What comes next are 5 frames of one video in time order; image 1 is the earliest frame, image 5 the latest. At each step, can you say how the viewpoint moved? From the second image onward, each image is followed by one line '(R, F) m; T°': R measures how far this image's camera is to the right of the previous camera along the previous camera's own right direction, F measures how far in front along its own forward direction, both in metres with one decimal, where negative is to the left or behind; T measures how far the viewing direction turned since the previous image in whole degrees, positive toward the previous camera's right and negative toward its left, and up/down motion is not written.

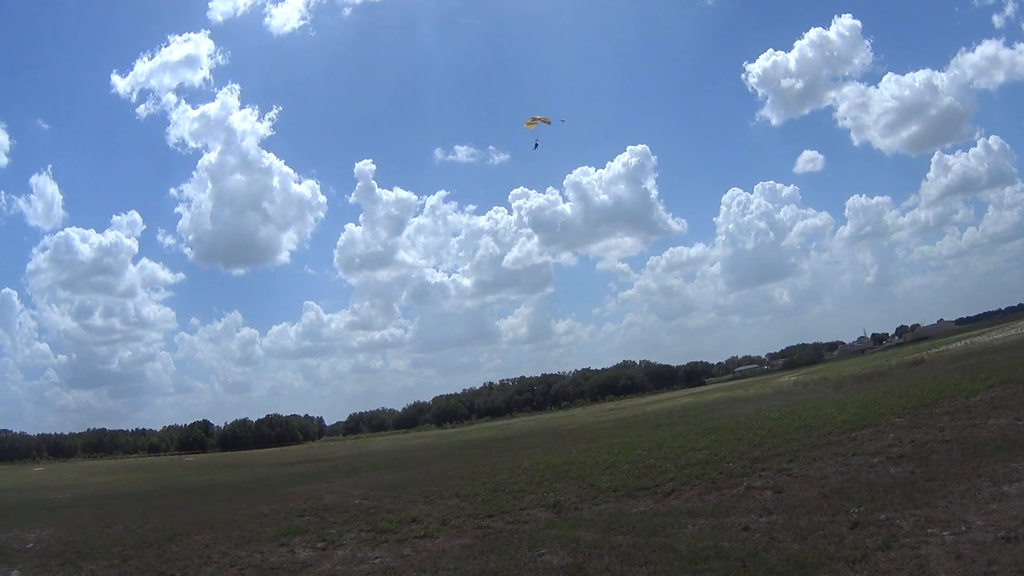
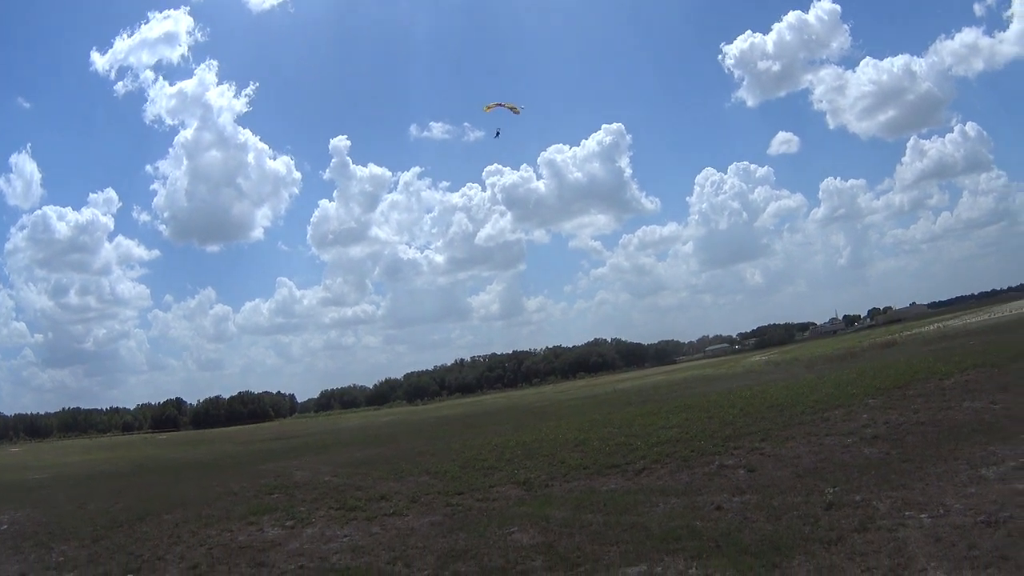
(0.0, +0.5) m; +2°
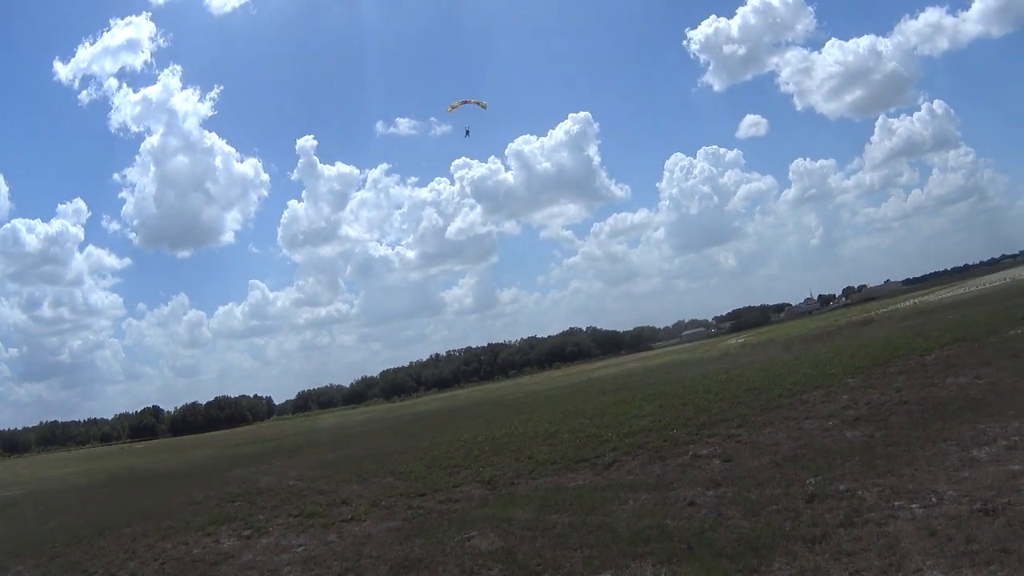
(+0.5, +1.4) m; +2°
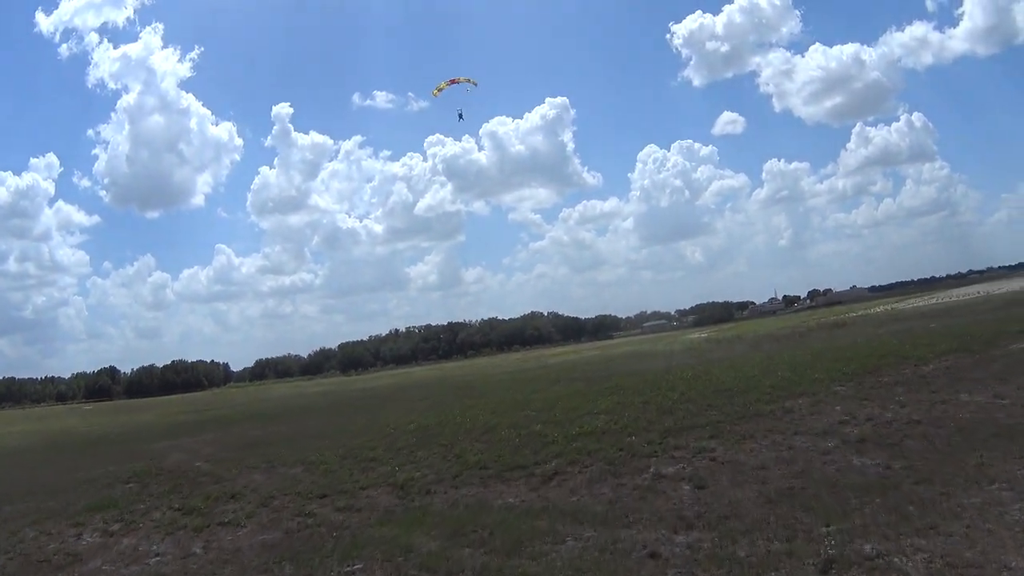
(+0.8, +4.2) m; +2°
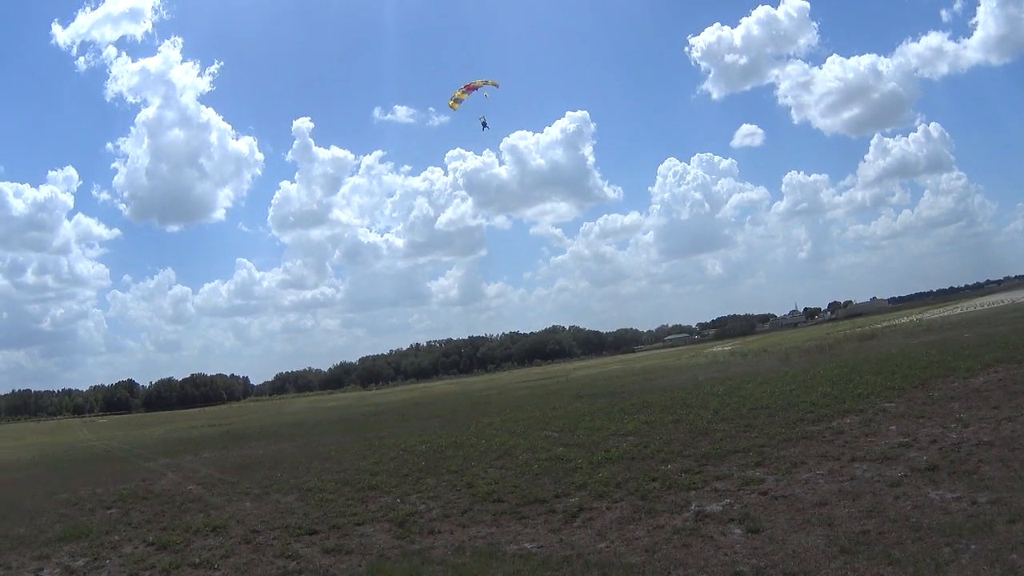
(+0.1, +2.2) m; -1°
